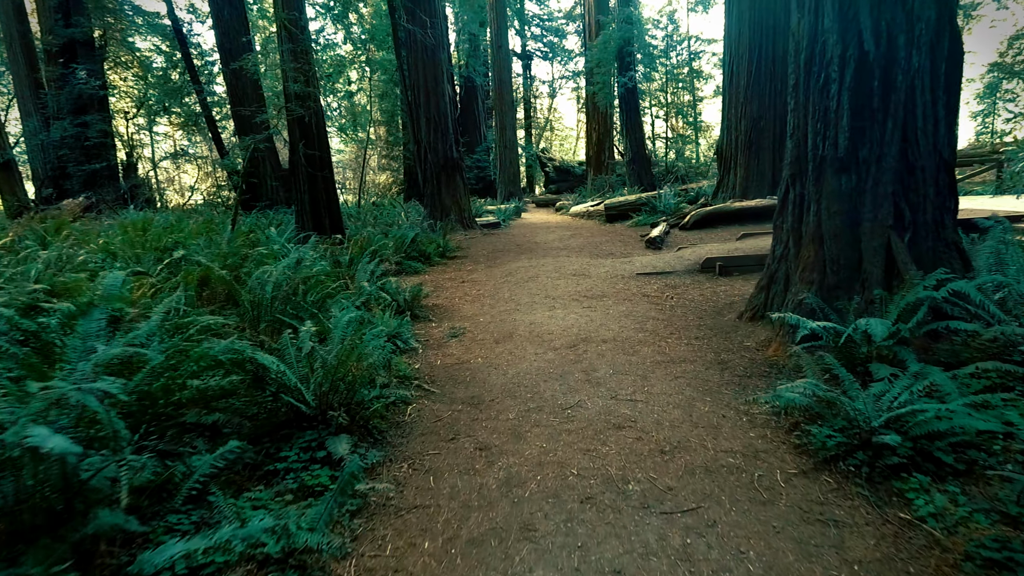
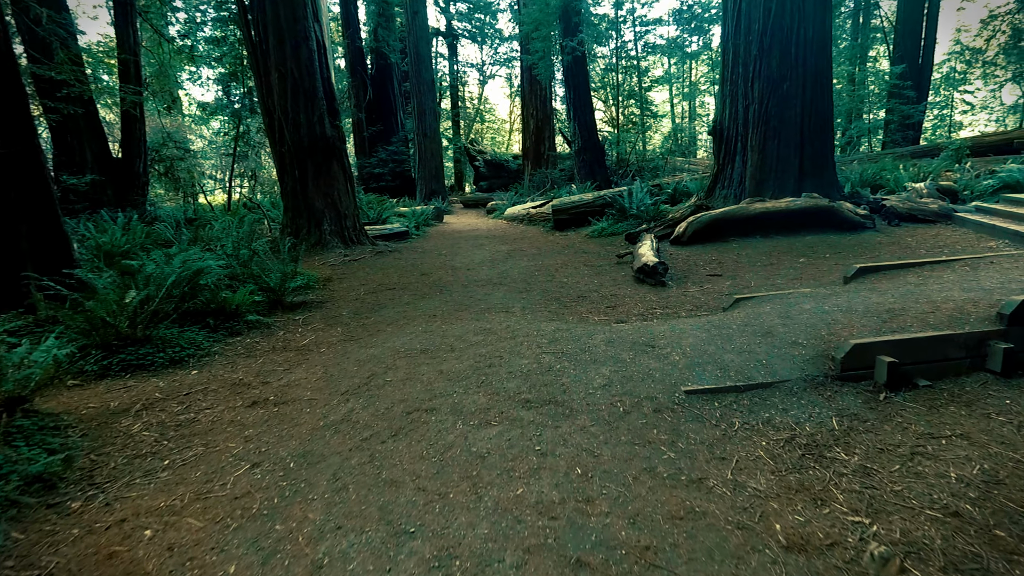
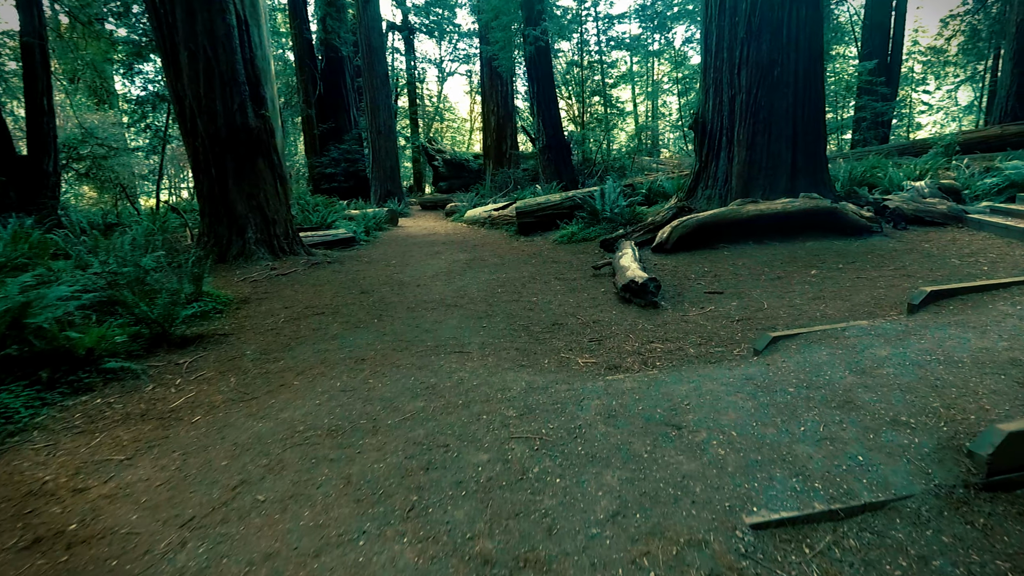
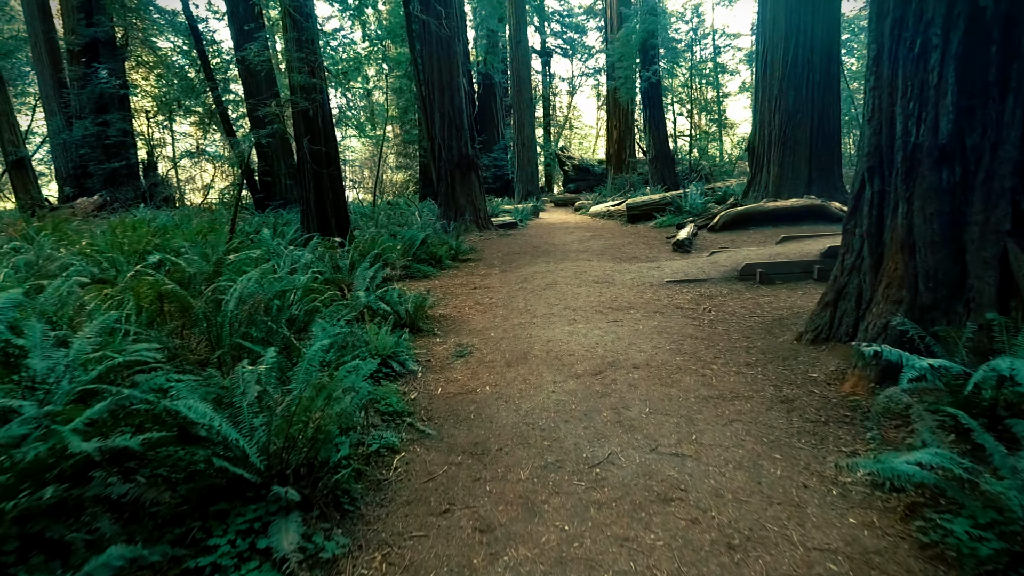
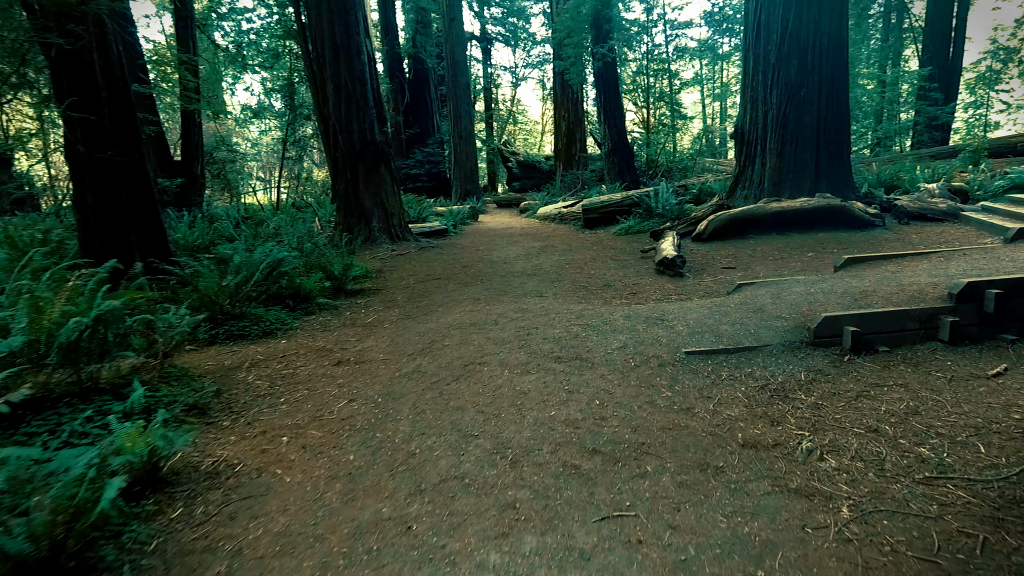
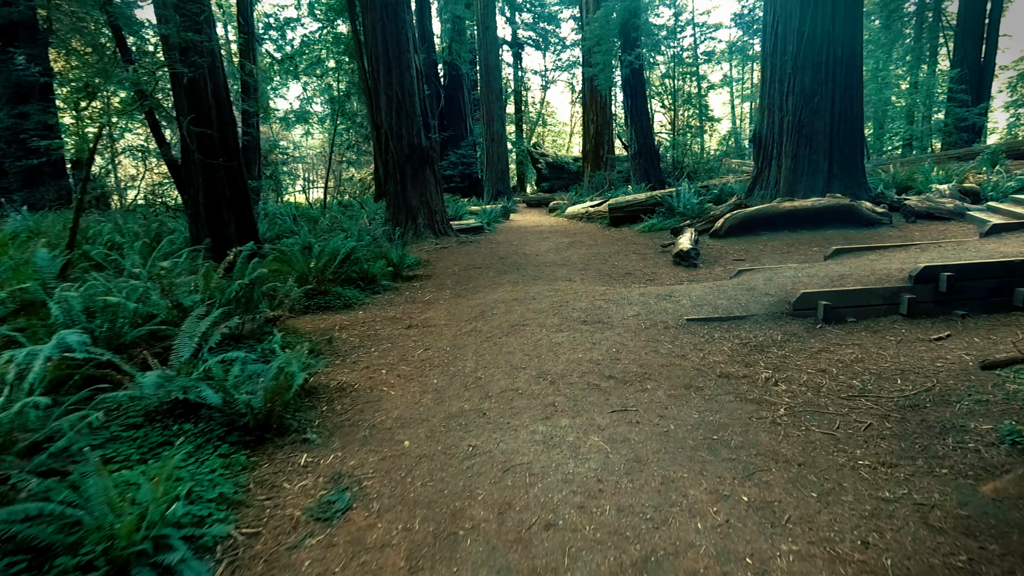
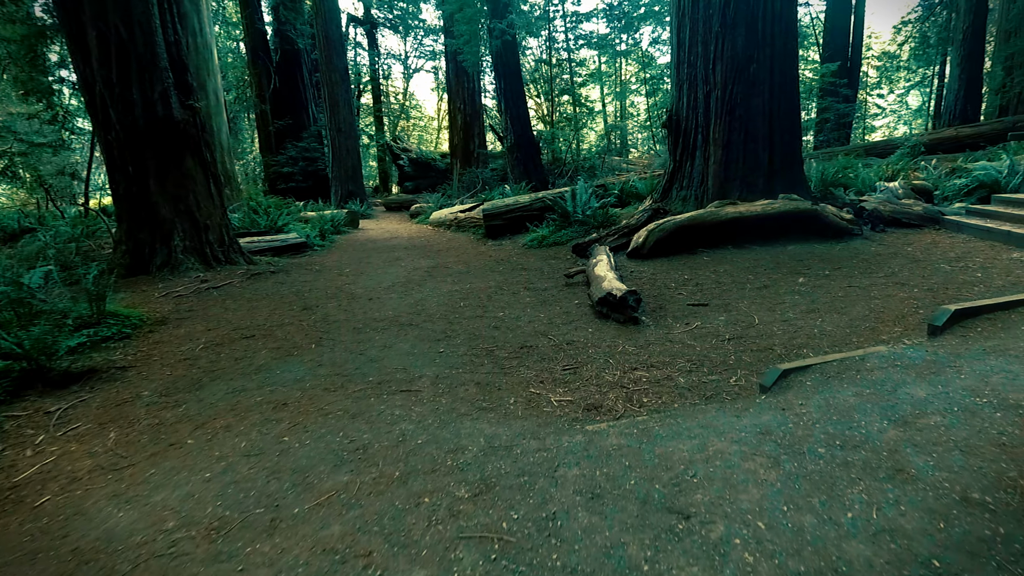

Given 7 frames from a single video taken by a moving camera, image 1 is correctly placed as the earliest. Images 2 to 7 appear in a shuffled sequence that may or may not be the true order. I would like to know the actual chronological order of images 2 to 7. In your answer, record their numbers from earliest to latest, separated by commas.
4, 6, 5, 2, 3, 7
